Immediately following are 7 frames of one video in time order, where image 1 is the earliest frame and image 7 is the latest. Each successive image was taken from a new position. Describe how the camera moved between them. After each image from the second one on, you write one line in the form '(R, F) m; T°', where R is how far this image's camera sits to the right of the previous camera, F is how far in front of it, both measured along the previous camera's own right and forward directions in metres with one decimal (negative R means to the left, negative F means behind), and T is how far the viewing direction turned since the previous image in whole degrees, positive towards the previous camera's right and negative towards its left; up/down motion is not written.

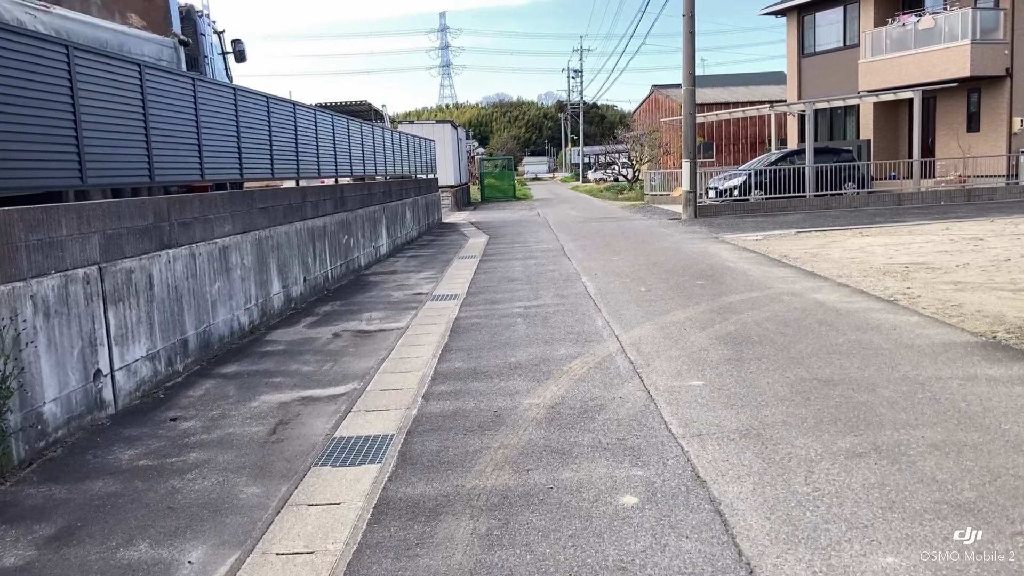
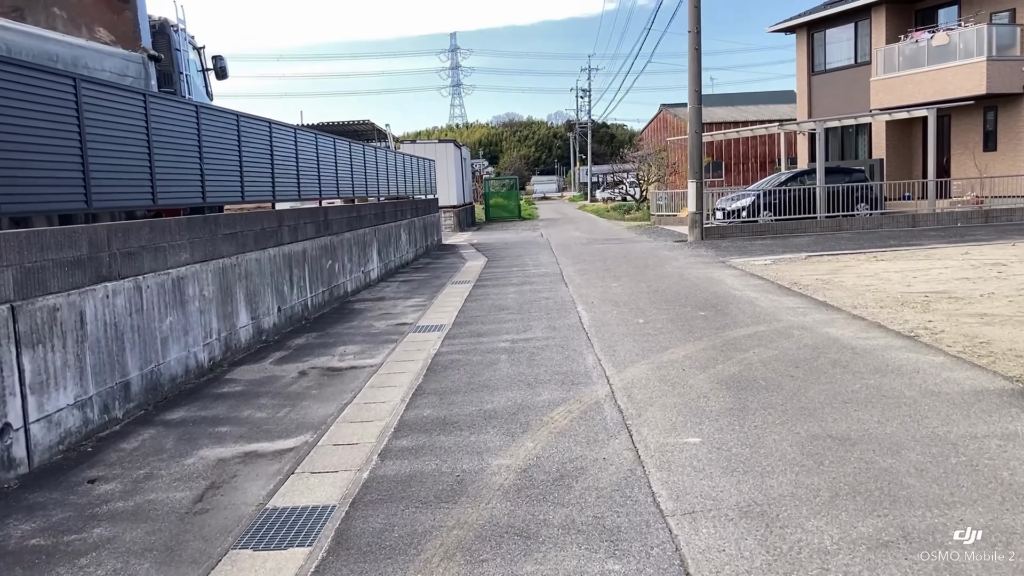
(+0.2, +0.7) m; -1°
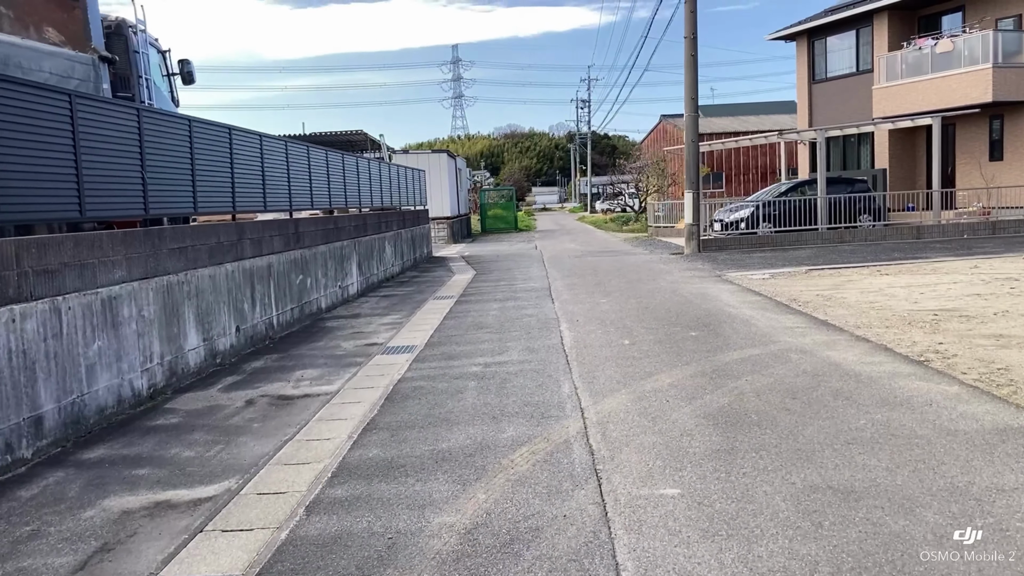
(+0.3, +0.7) m; 0°
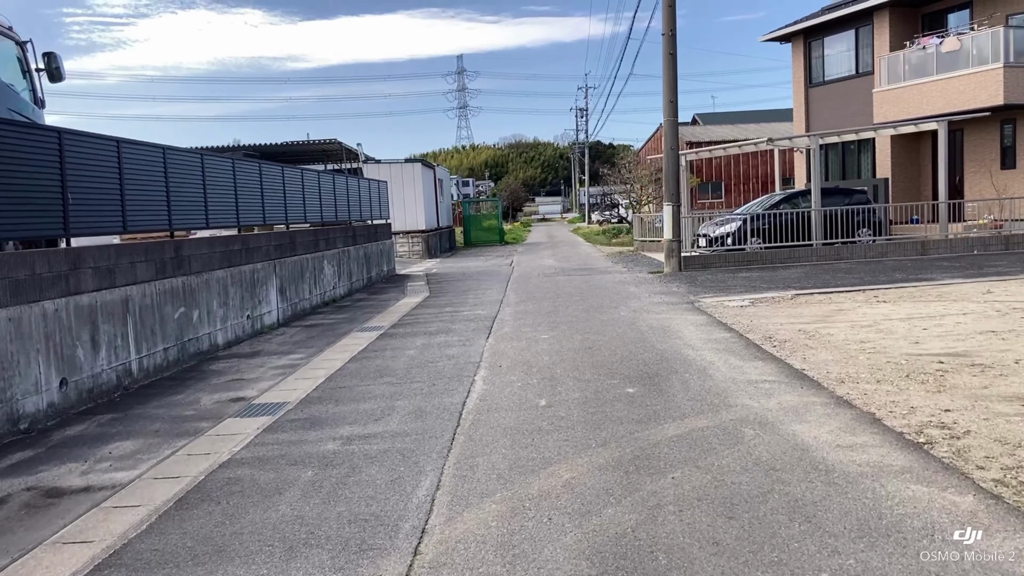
(+0.9, +1.8) m; 0°
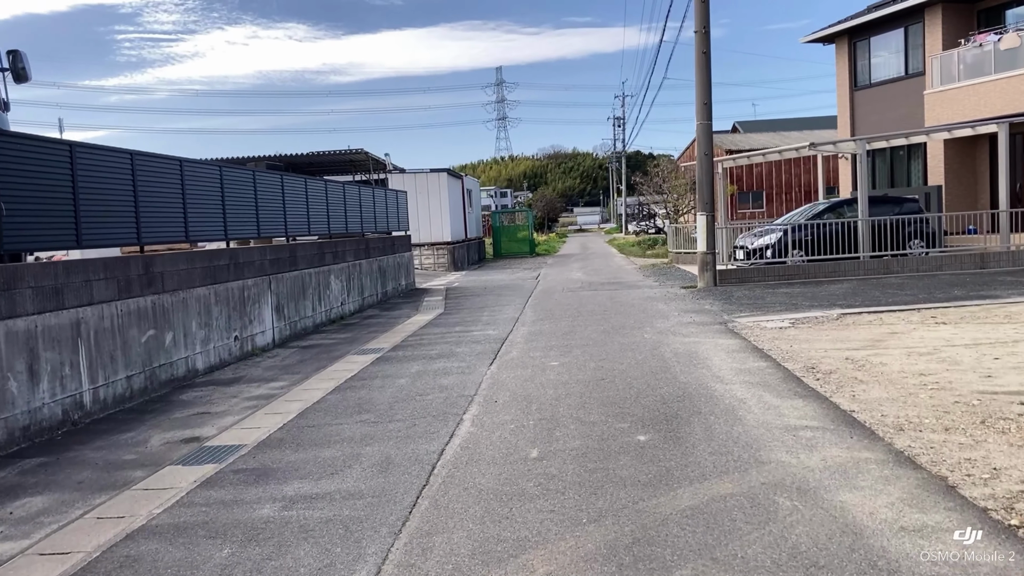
(+0.3, +1.1) m; -3°
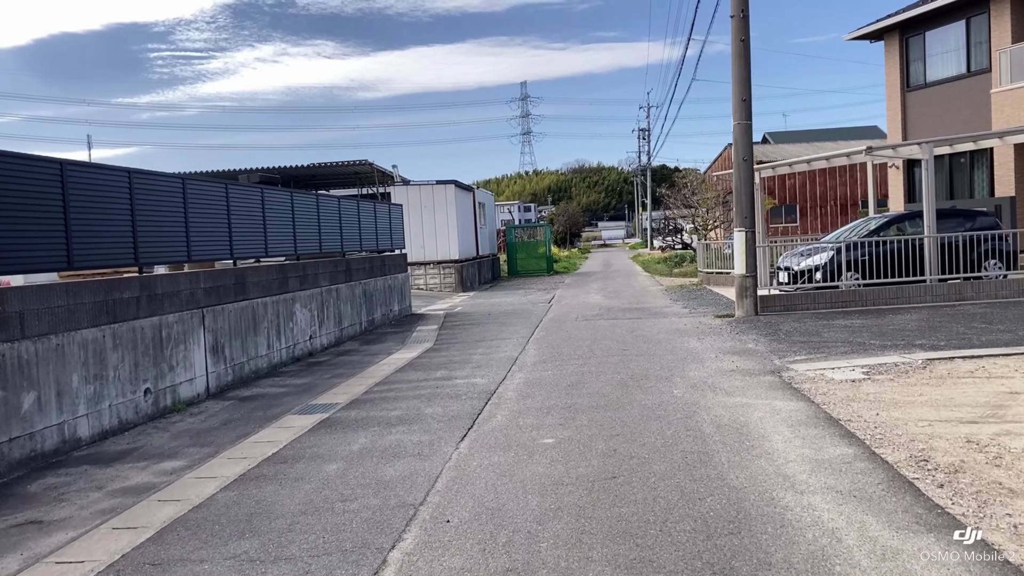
(+0.3, +2.4) m; -2°
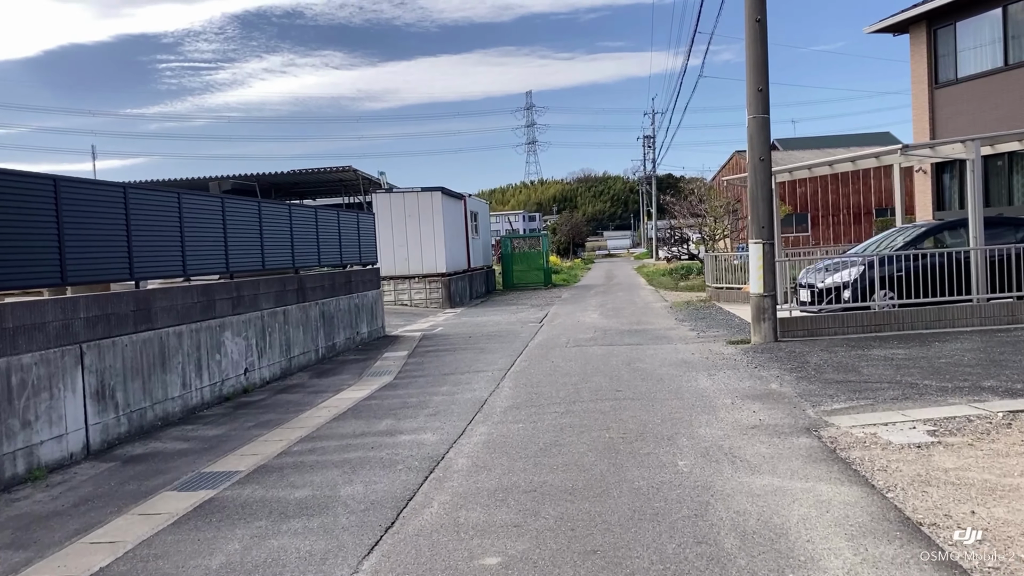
(+0.4, +2.0) m; 0°
